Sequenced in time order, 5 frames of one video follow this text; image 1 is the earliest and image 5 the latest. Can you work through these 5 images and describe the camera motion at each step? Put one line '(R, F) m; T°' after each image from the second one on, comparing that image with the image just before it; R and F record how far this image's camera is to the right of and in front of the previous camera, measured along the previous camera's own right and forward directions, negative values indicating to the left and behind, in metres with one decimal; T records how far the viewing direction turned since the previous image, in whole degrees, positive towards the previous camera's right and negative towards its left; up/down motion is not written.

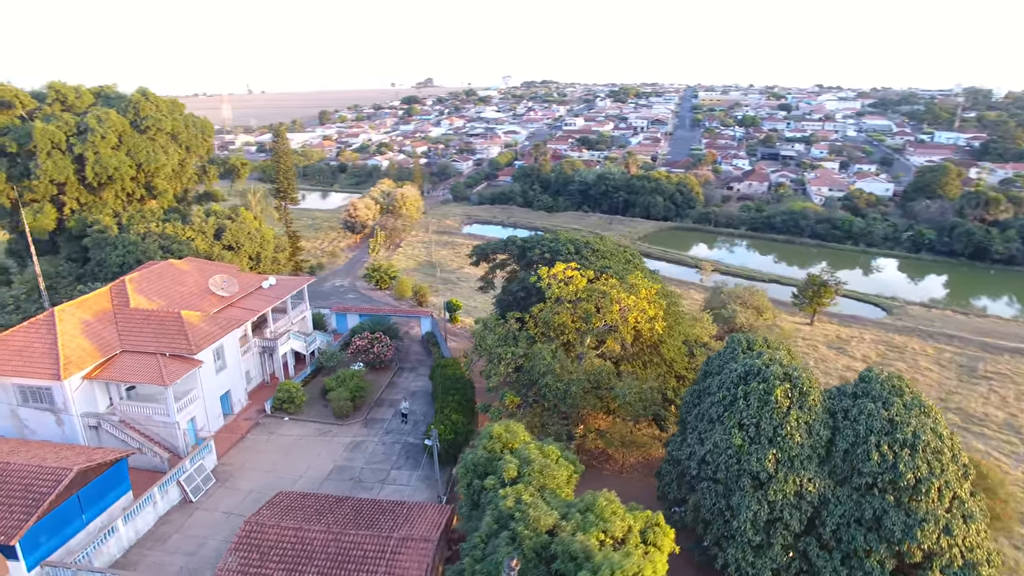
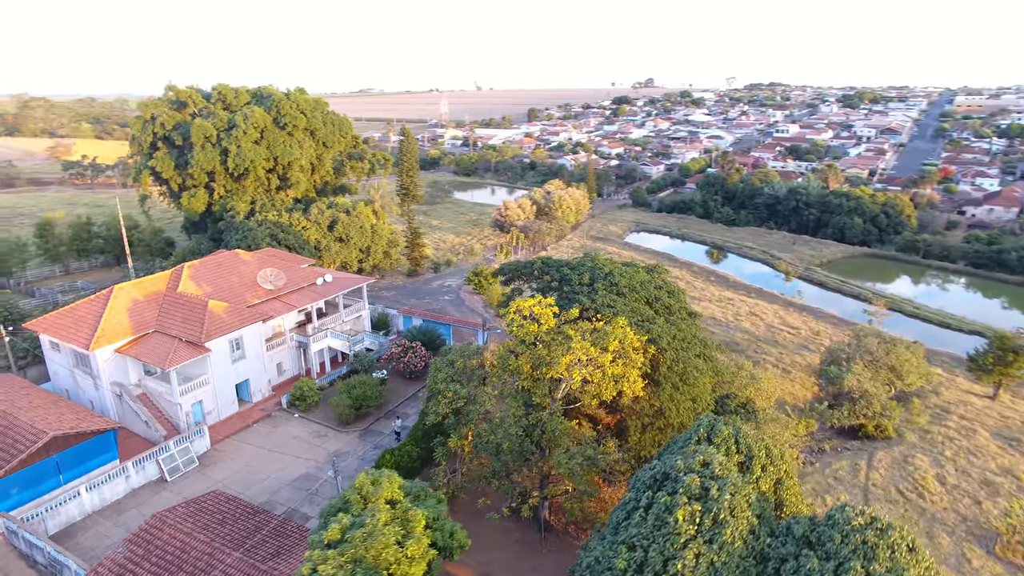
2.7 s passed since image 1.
(+5.5, +2.9) m; -18°
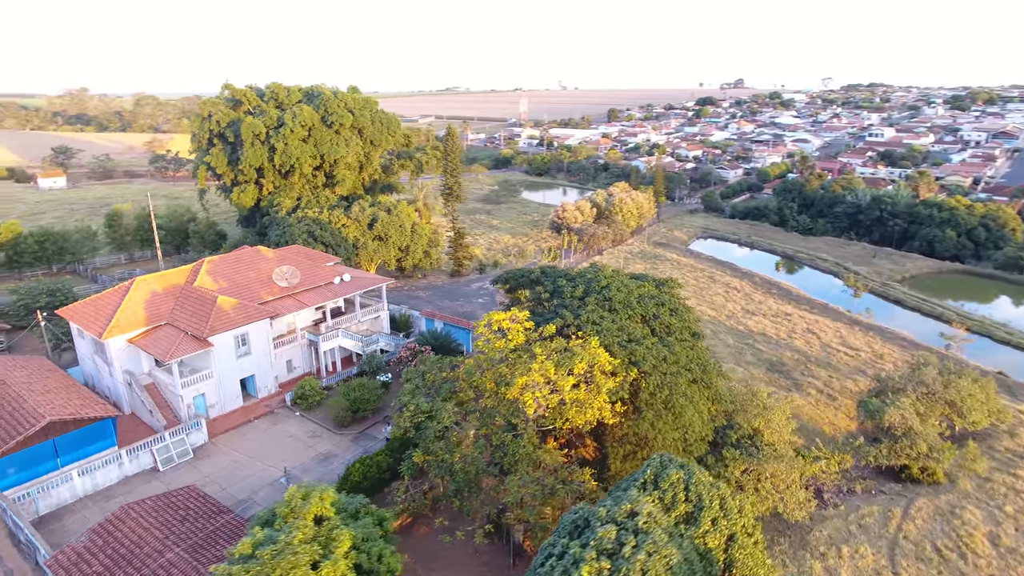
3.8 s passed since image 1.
(+2.3, +1.0) m; -7°
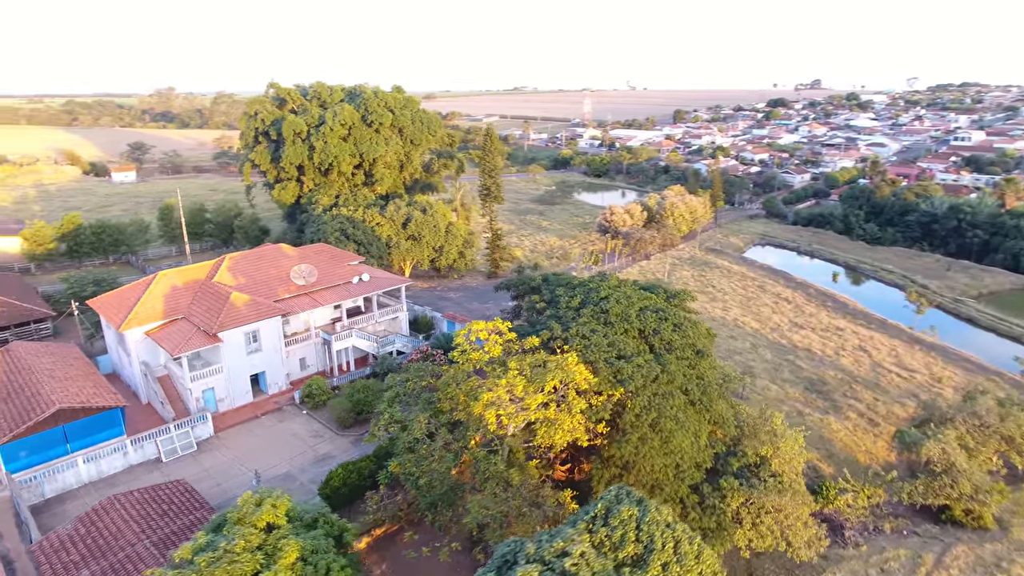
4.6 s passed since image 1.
(+1.7, +0.7) m; -6°
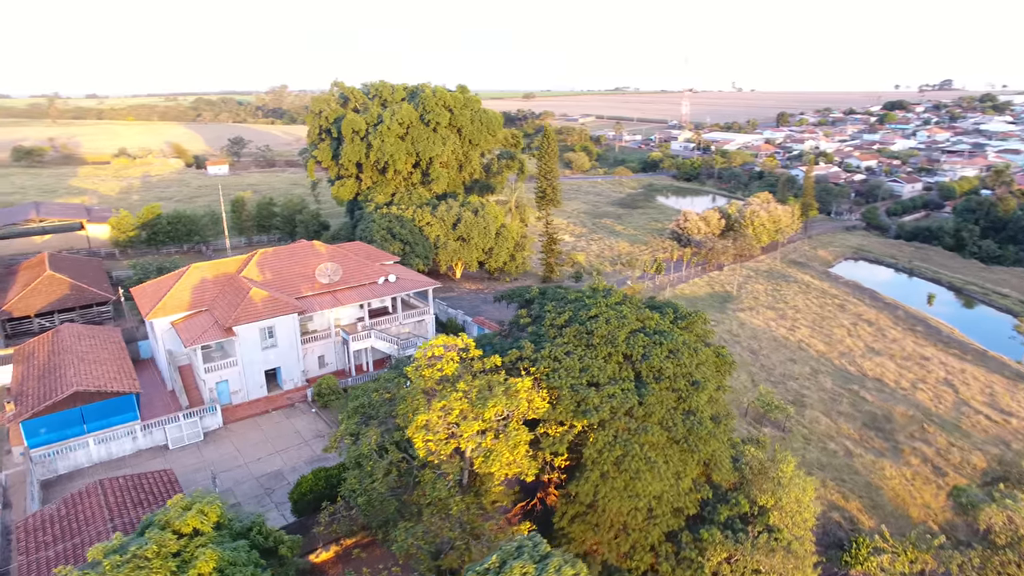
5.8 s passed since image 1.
(+2.5, +1.1) m; -9°
